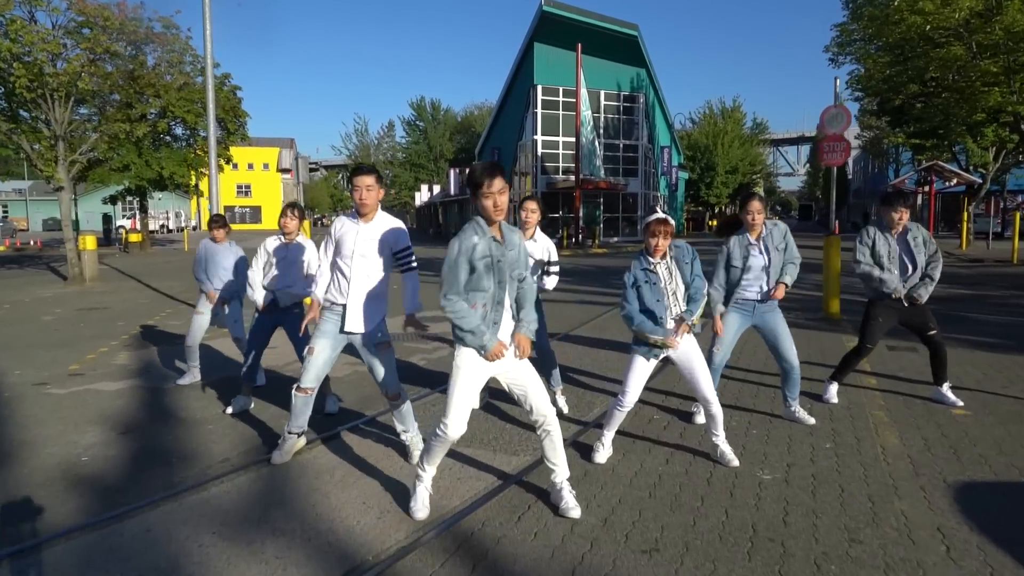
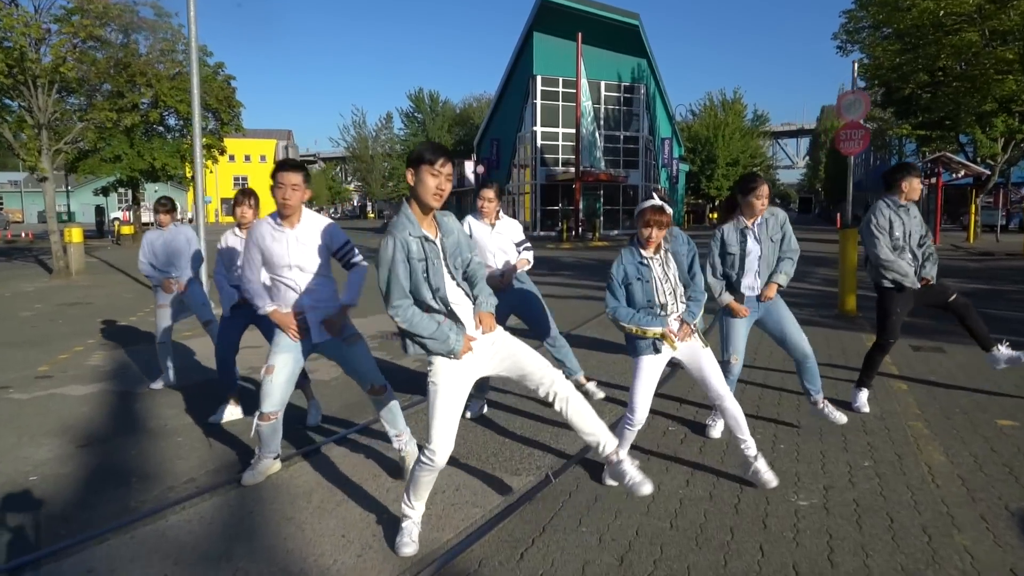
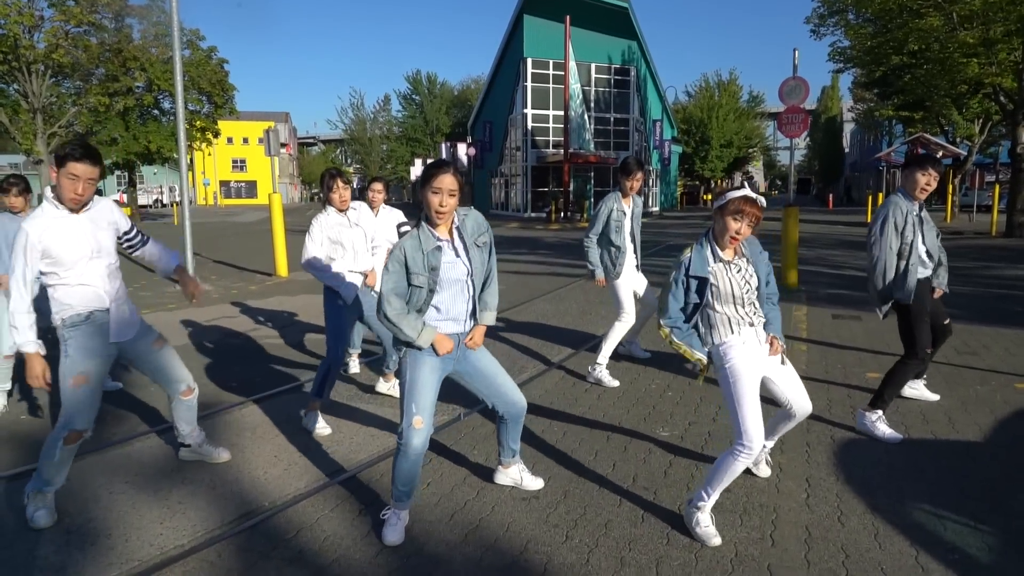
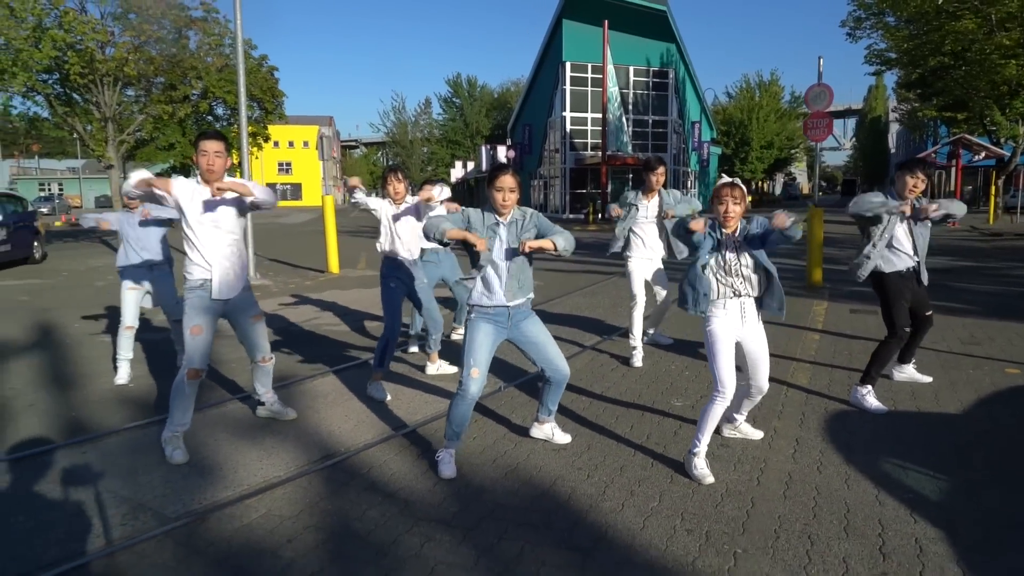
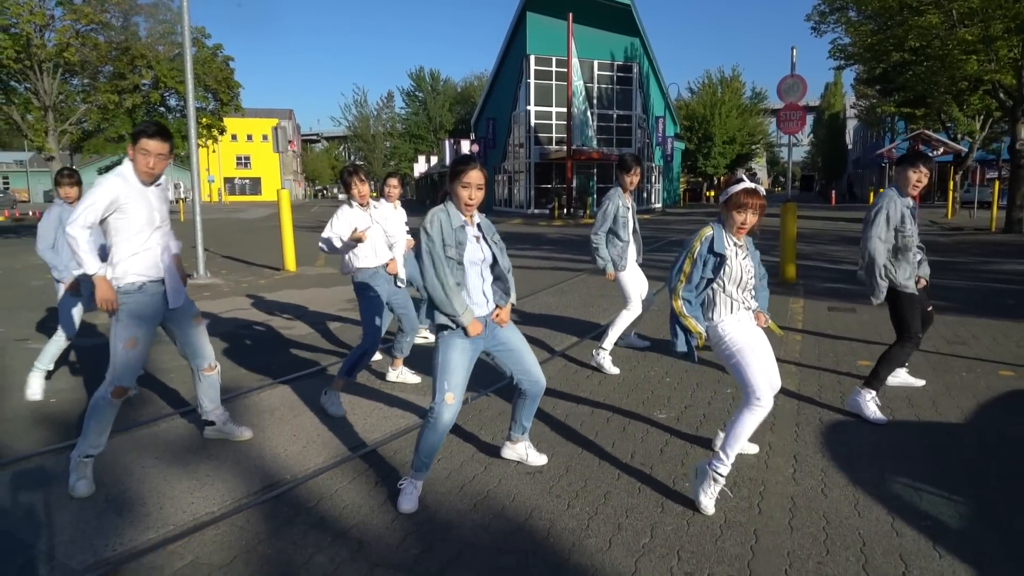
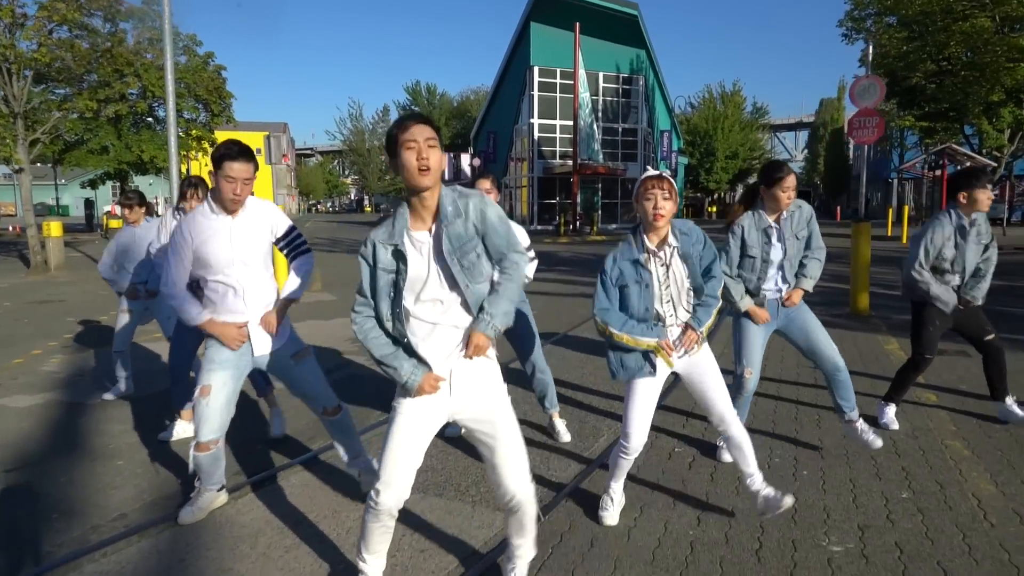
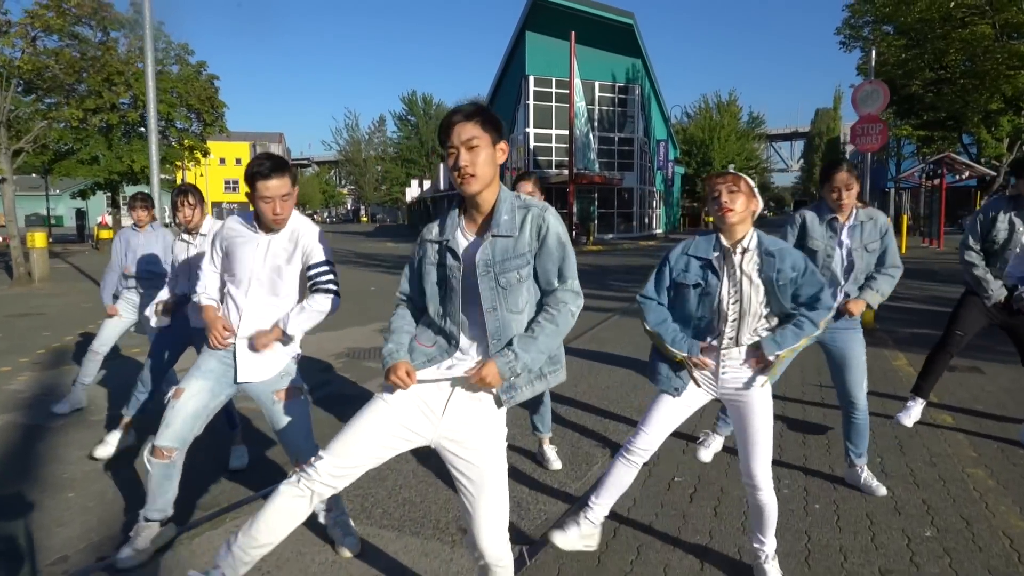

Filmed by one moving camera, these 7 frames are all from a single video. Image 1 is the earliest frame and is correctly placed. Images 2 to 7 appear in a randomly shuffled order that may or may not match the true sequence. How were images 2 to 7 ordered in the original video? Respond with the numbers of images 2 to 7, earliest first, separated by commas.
2, 6, 7, 3, 5, 4
